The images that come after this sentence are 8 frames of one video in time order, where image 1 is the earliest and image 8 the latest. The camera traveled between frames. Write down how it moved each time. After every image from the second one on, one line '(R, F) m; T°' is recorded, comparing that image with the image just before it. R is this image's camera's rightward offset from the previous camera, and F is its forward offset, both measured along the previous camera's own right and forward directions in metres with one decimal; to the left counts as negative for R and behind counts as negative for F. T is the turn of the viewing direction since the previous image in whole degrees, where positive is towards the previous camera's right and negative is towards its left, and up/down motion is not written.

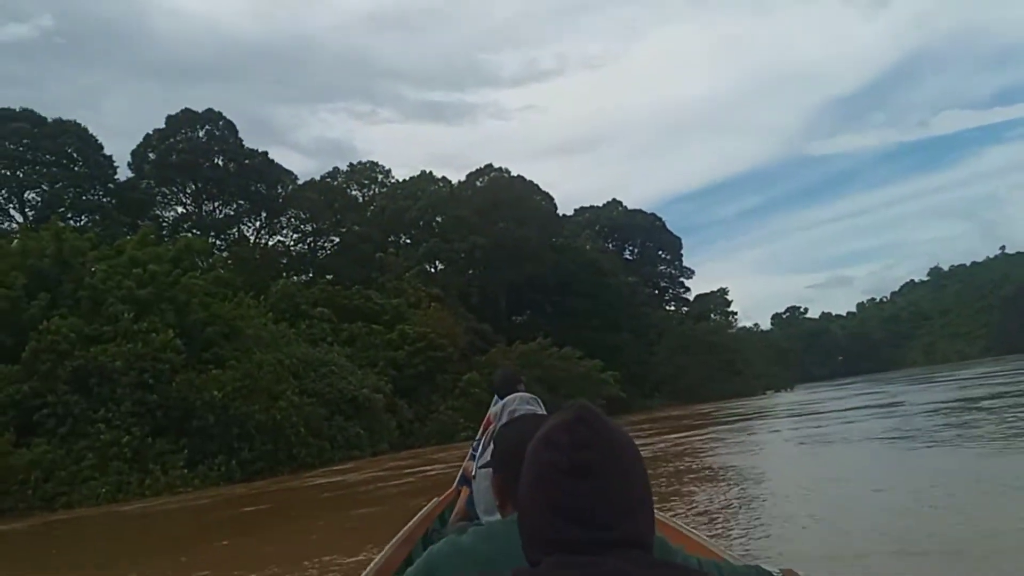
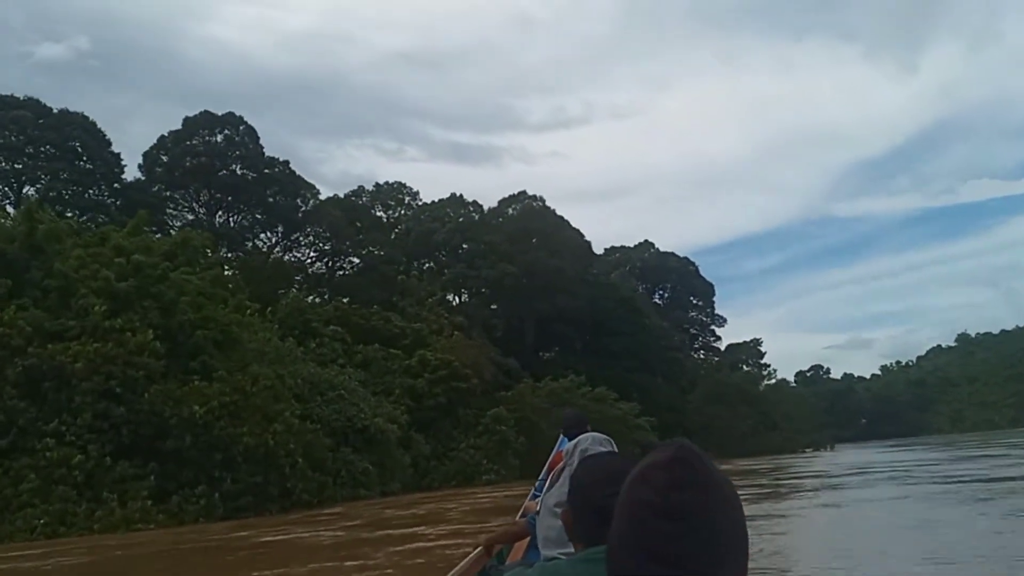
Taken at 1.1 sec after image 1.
(-0.7, +3.5) m; -1°
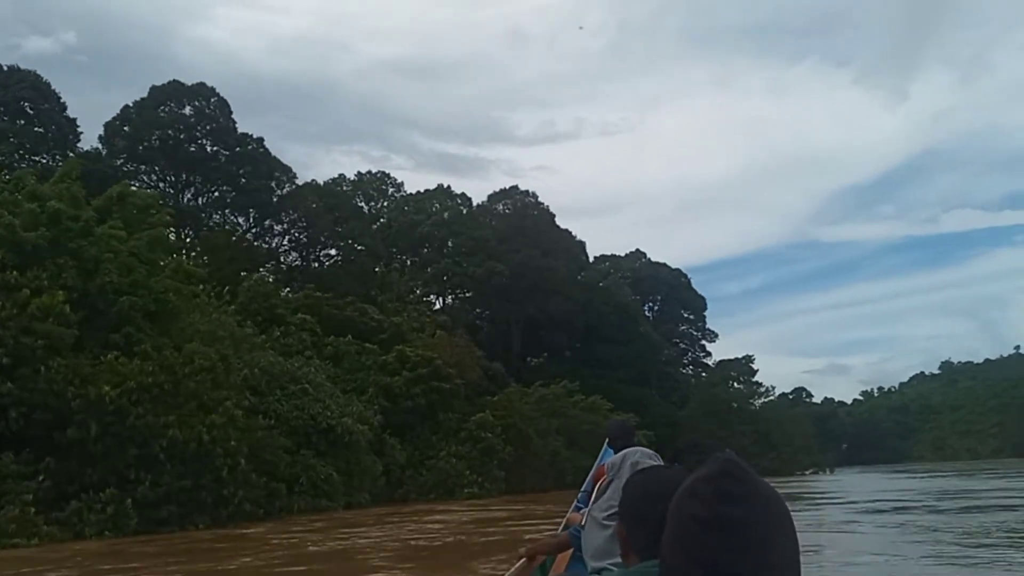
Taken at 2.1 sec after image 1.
(-0.4, +3.2) m; +1°
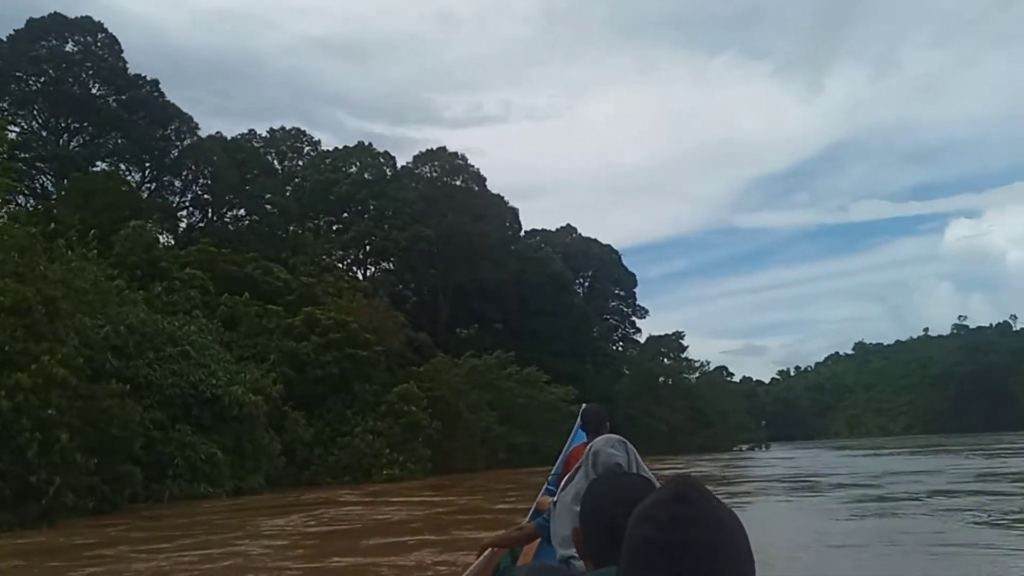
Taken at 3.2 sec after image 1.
(-0.1, +3.2) m; +5°
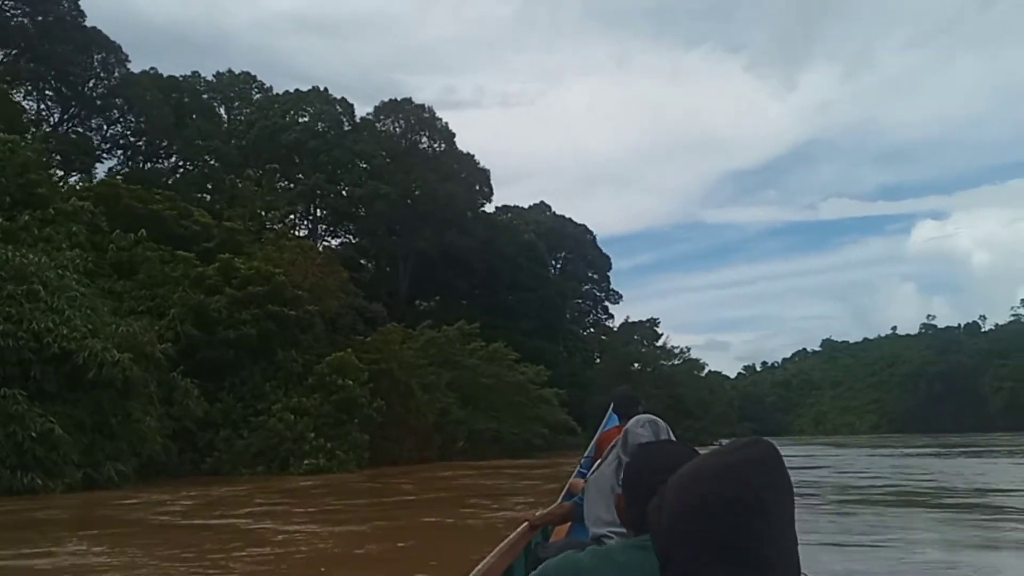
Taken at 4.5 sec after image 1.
(+0.1, +4.3) m; +2°
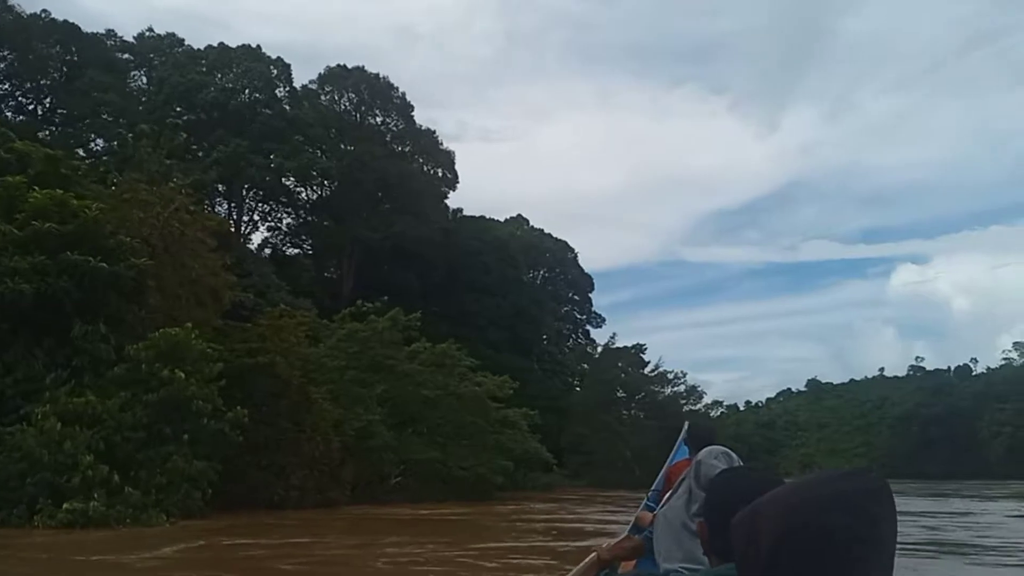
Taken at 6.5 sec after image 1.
(+0.6, +6.5) m; +1°
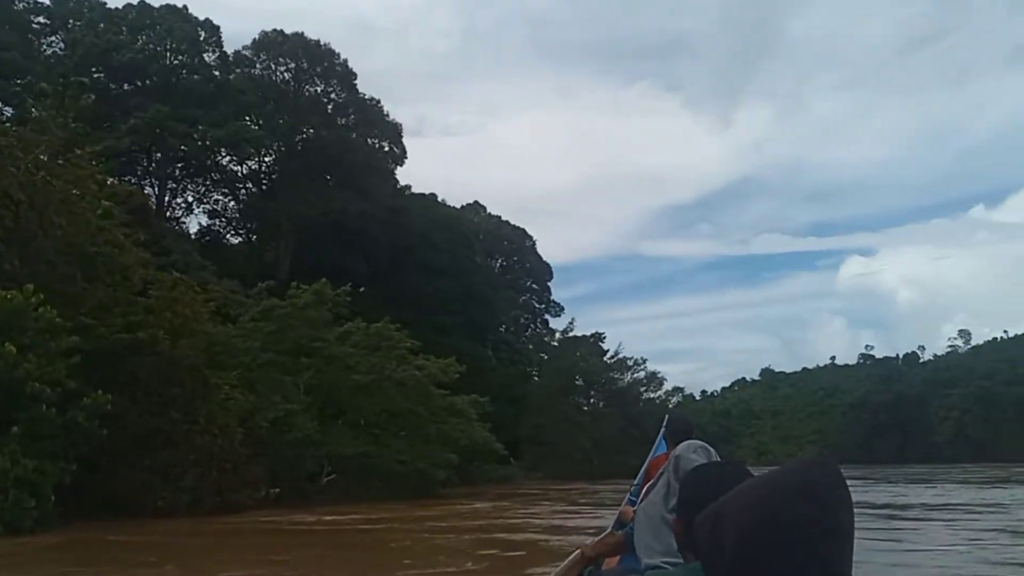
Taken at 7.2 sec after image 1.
(+0.3, +2.2) m; +3°
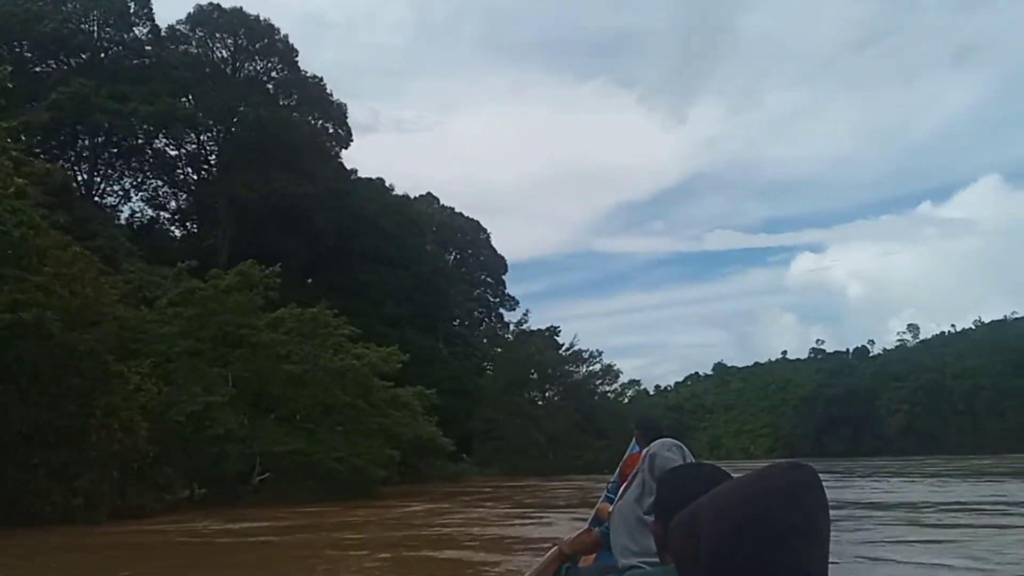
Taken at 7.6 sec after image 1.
(+0.2, +1.1) m; +3°
